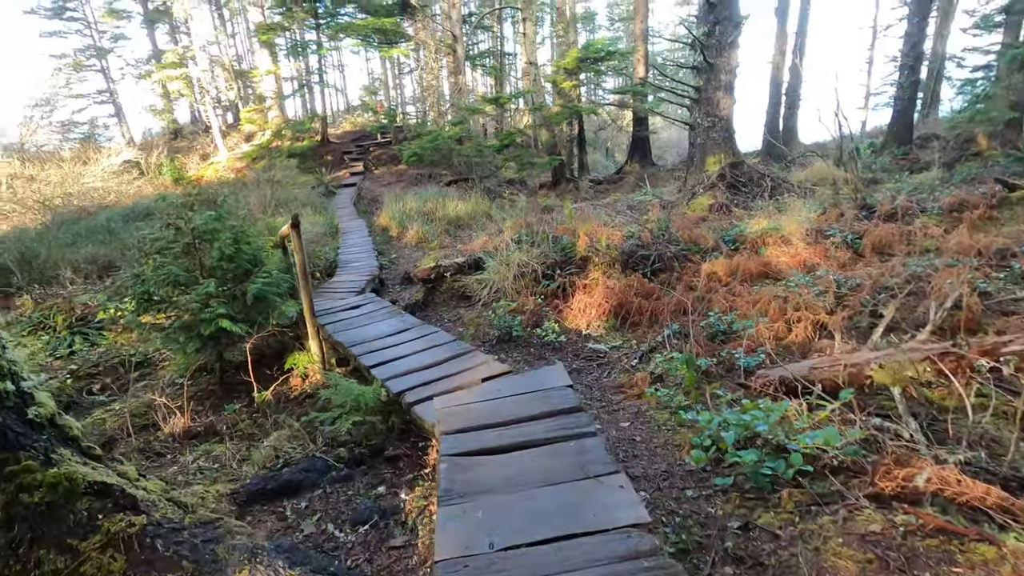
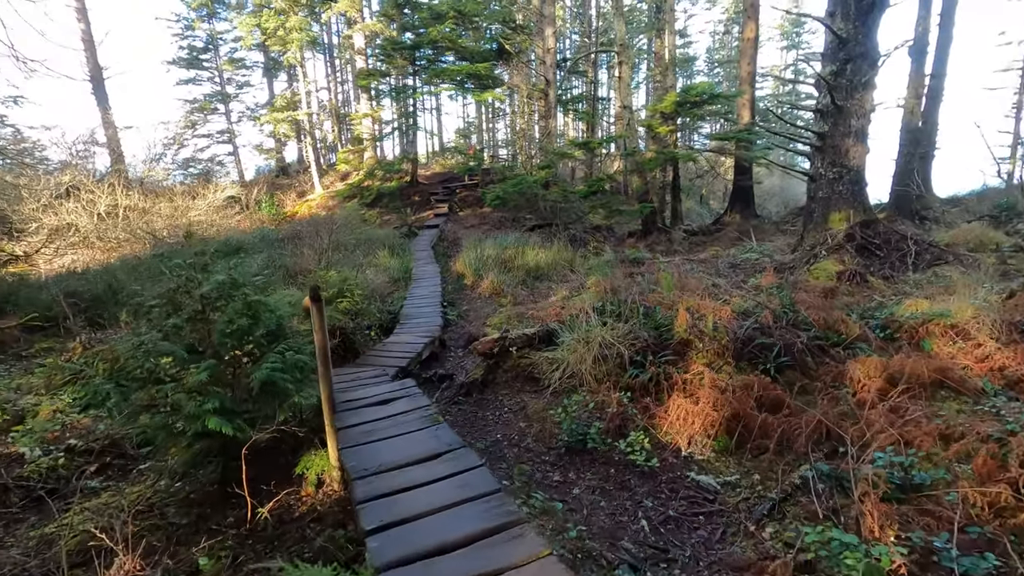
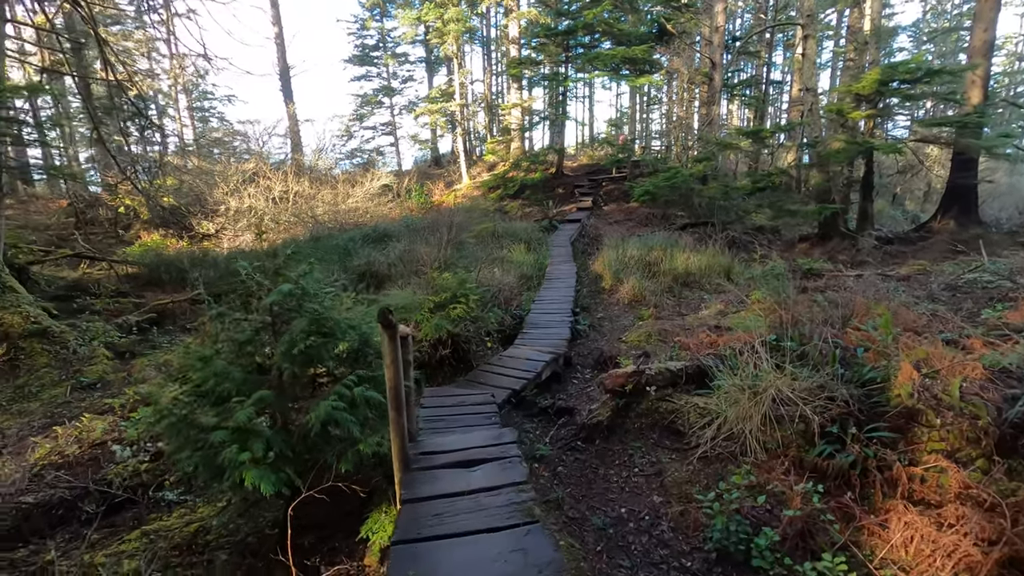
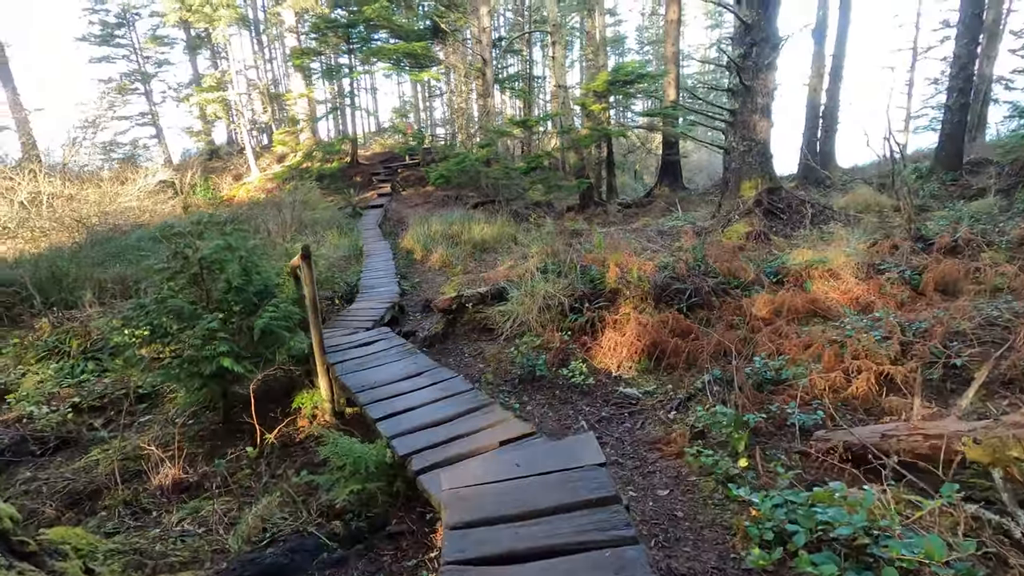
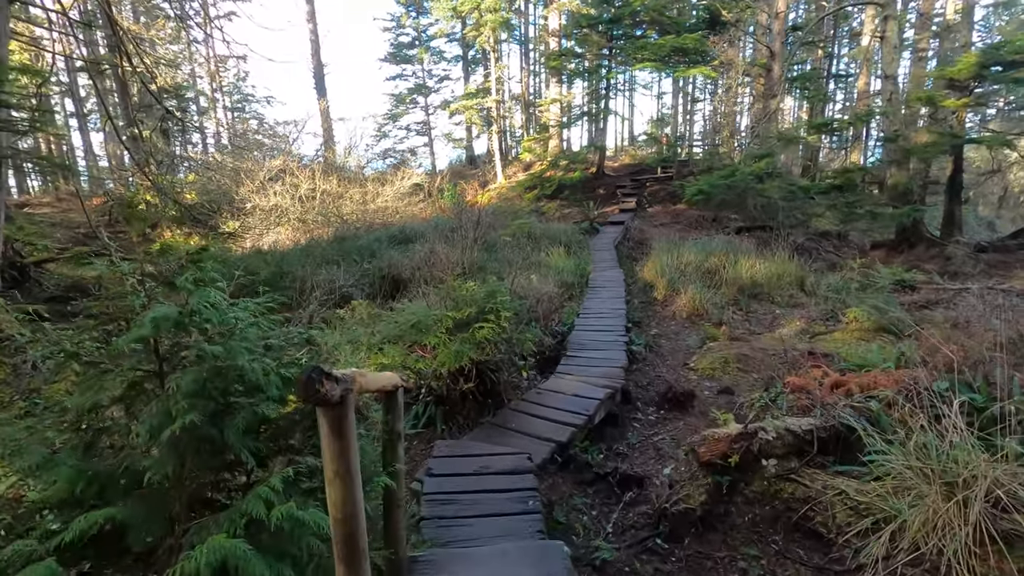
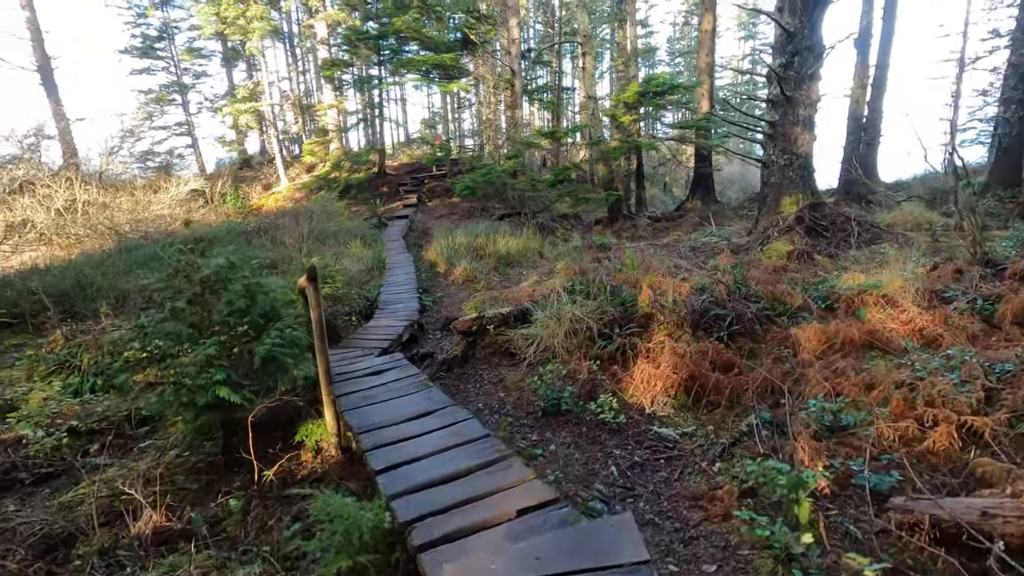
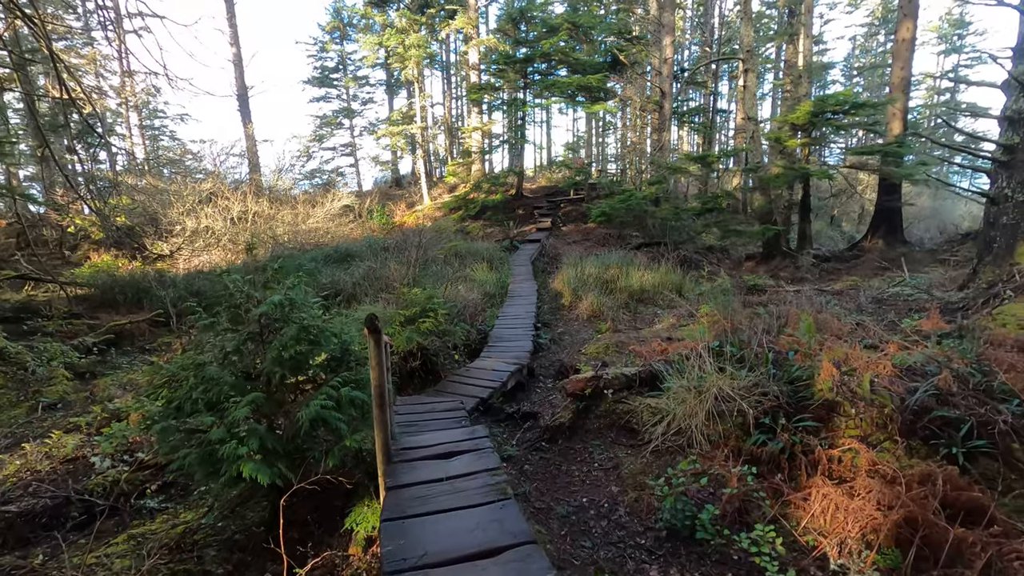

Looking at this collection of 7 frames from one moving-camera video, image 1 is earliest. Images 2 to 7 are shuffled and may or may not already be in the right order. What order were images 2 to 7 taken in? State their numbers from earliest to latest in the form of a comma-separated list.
4, 6, 2, 7, 3, 5
